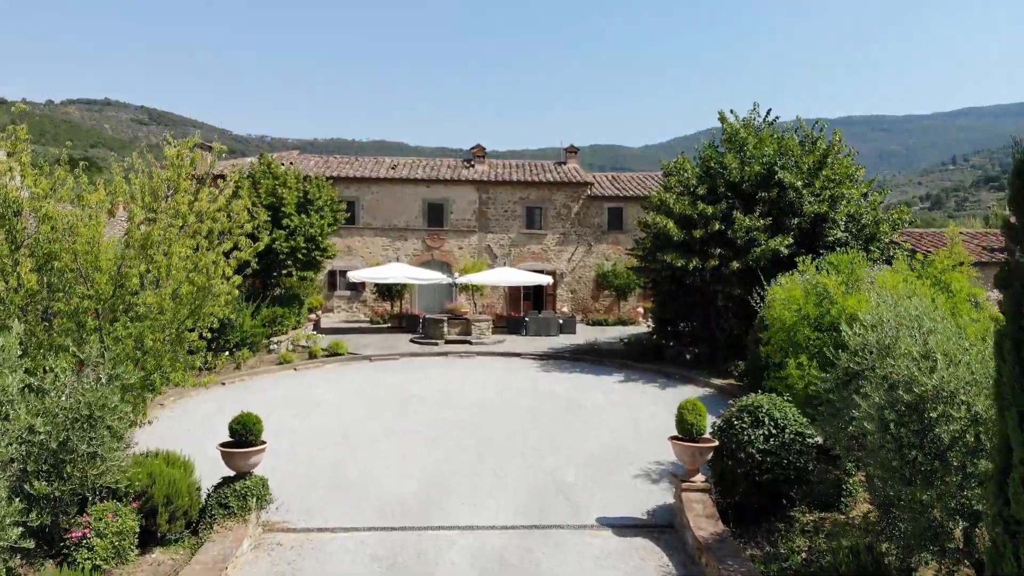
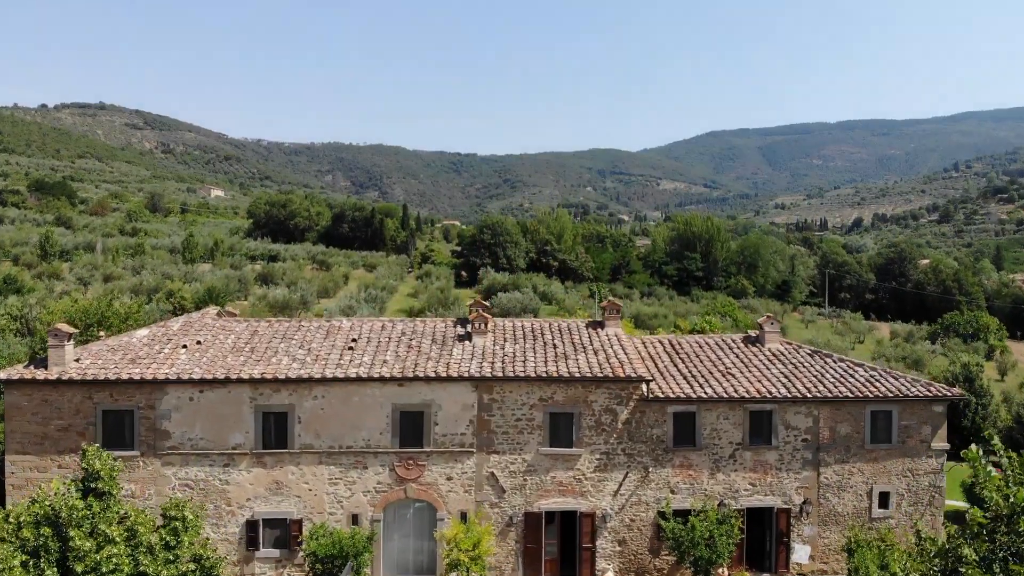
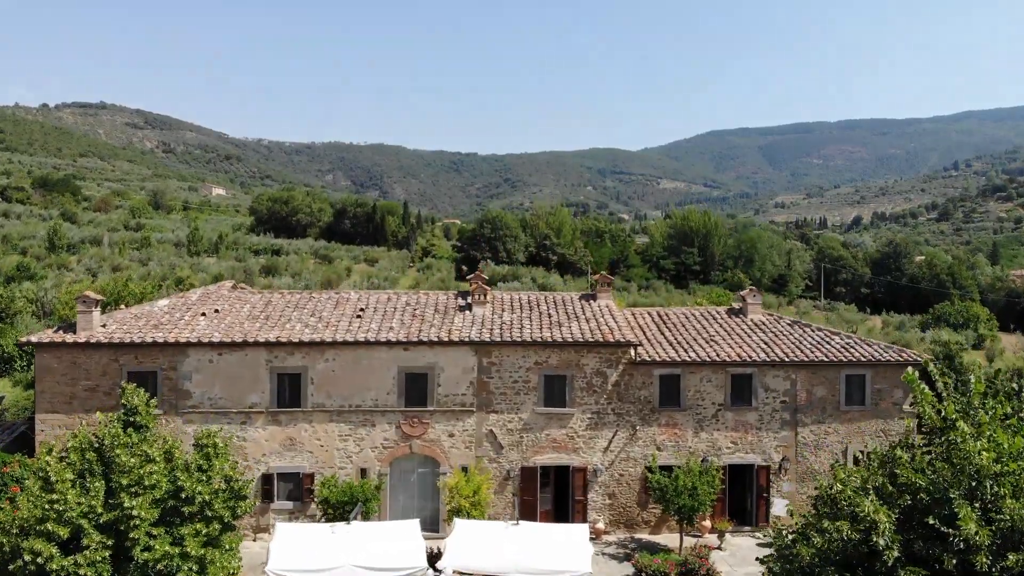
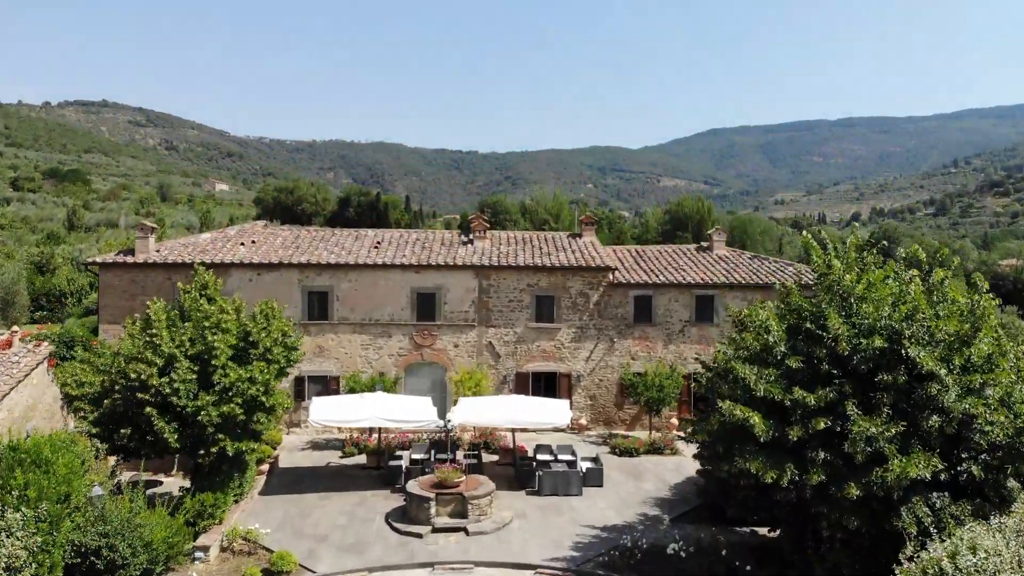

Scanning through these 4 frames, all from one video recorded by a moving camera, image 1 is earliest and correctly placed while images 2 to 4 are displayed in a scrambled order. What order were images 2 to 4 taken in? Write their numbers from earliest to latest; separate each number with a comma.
4, 3, 2
